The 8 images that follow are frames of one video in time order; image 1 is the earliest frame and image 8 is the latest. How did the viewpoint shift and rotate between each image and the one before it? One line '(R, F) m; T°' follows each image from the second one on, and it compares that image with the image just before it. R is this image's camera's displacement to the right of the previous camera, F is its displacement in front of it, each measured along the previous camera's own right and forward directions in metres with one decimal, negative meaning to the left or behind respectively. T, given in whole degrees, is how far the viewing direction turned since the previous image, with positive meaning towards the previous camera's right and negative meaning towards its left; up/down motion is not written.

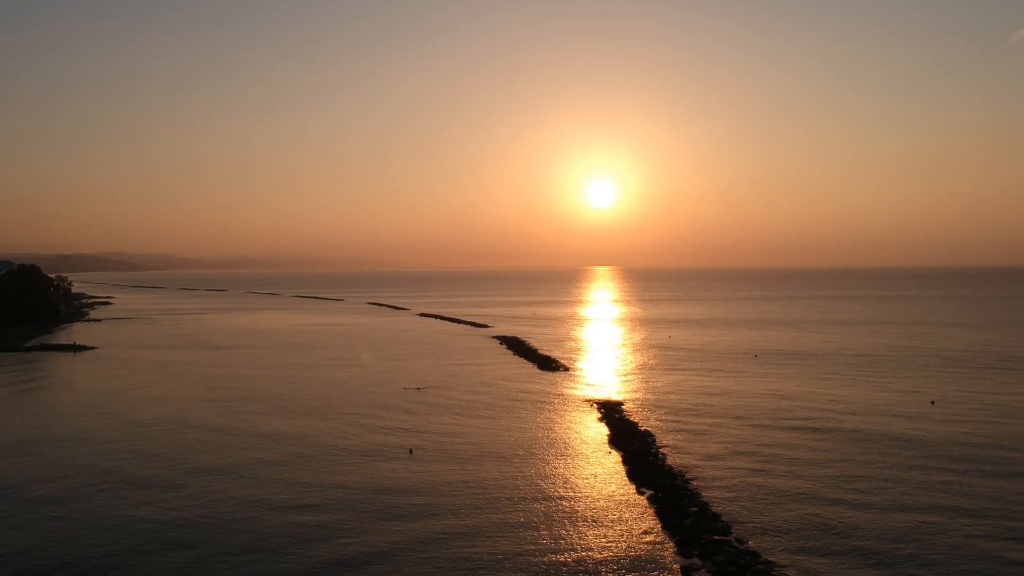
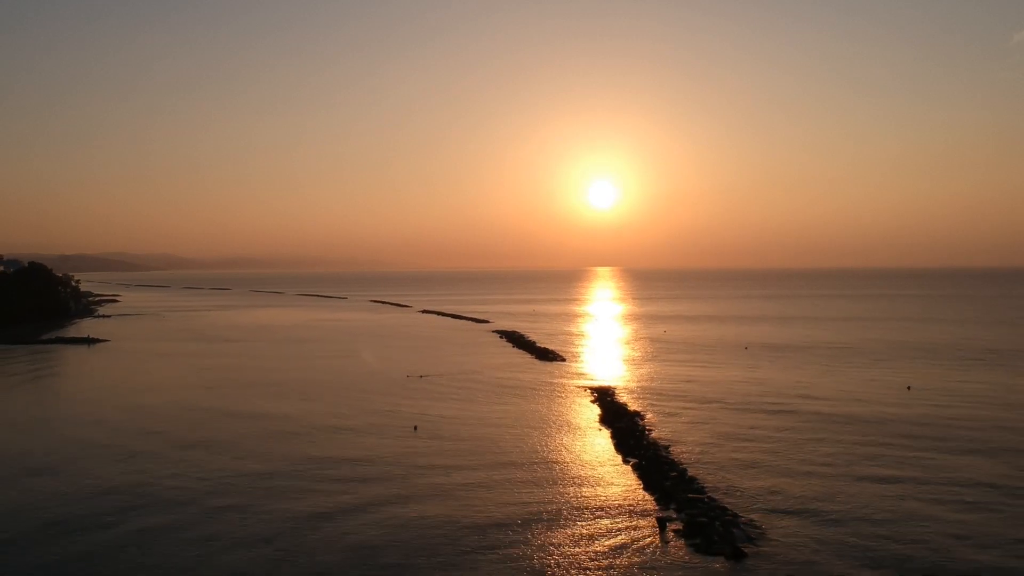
(+0.1, -1.9) m; 0°
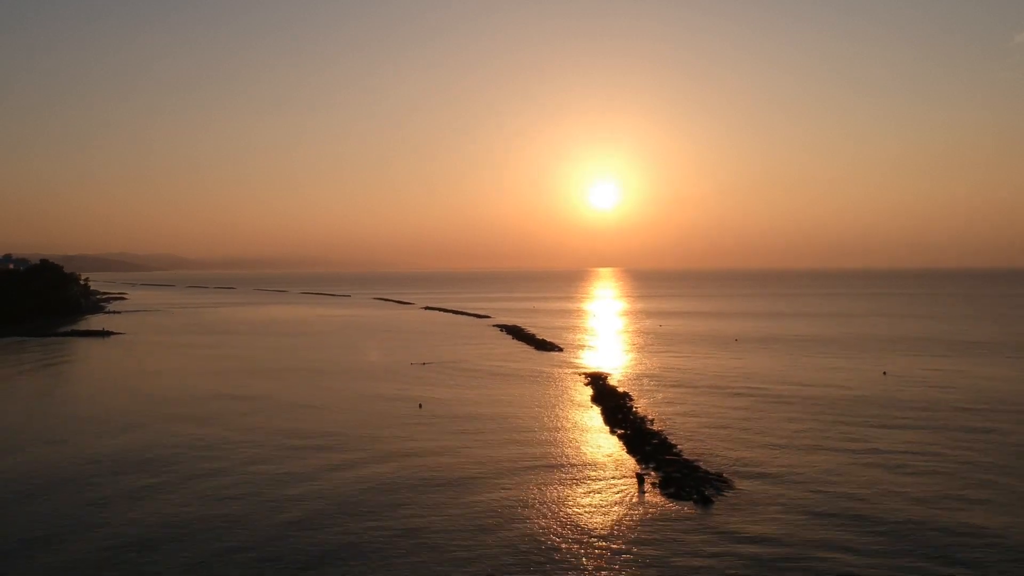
(+0.1, -2.2) m; 0°
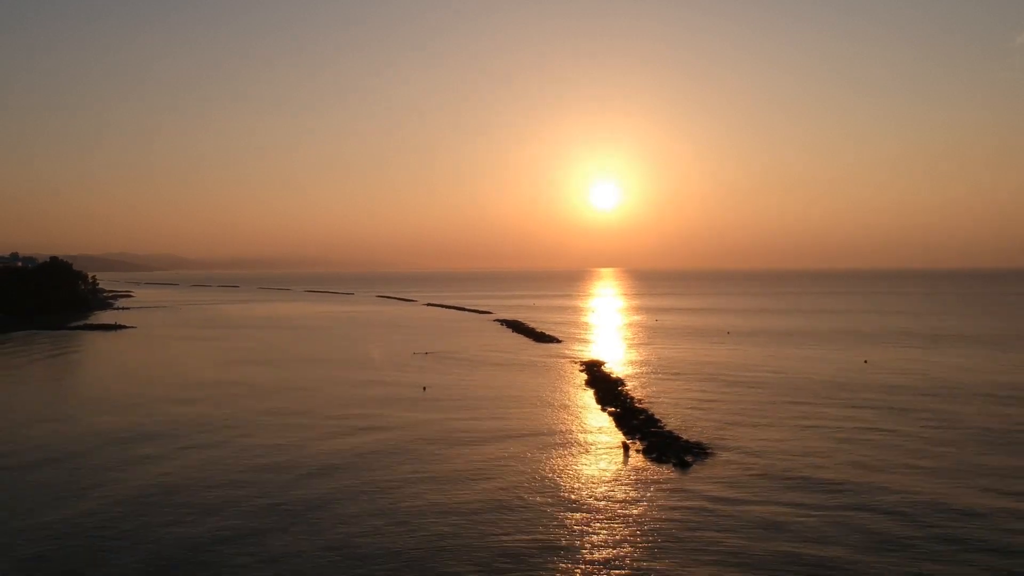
(+0.1, -1.8) m; 0°
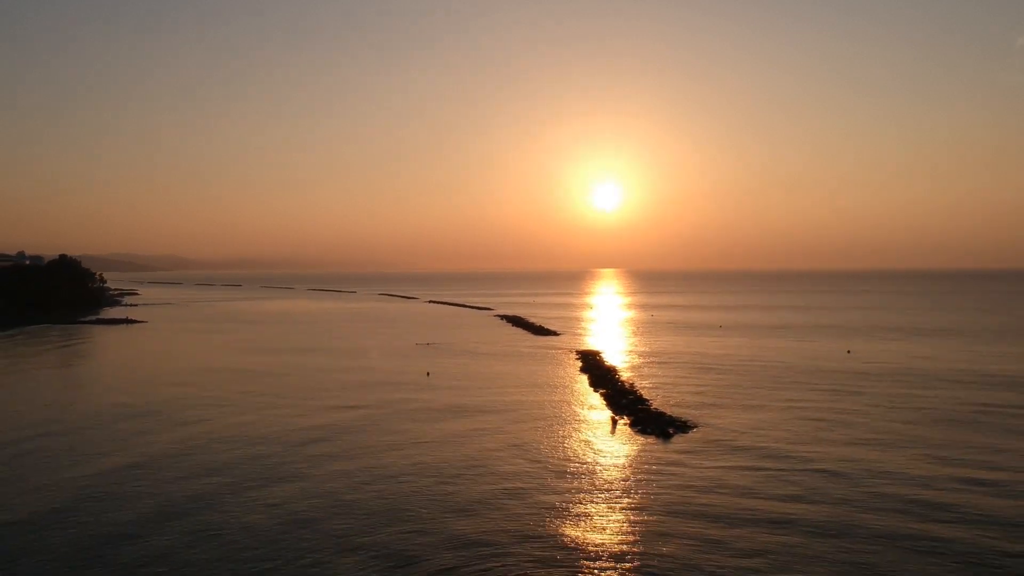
(+0.1, -1.8) m; 0°
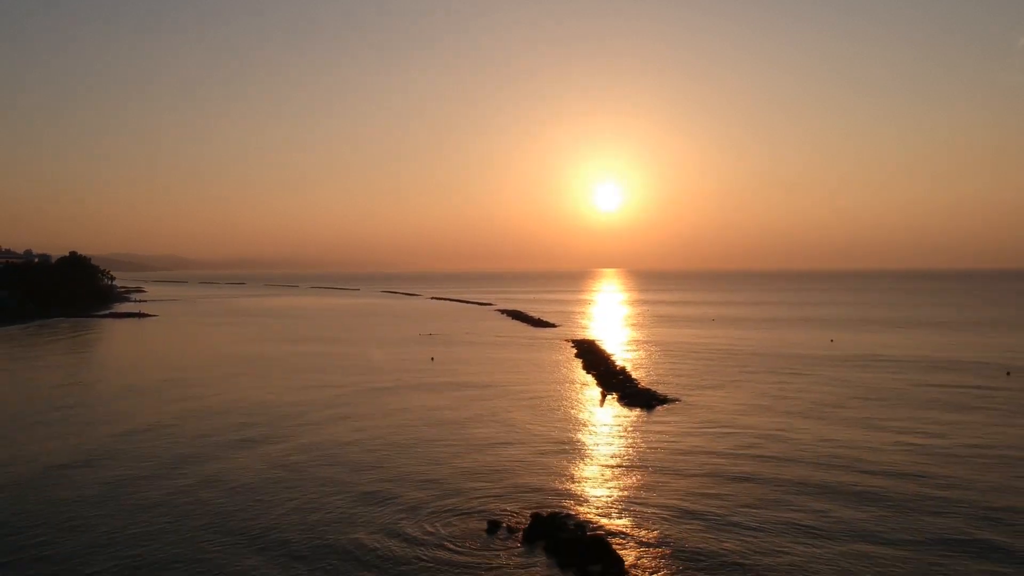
(+0.1, -2.0) m; 0°
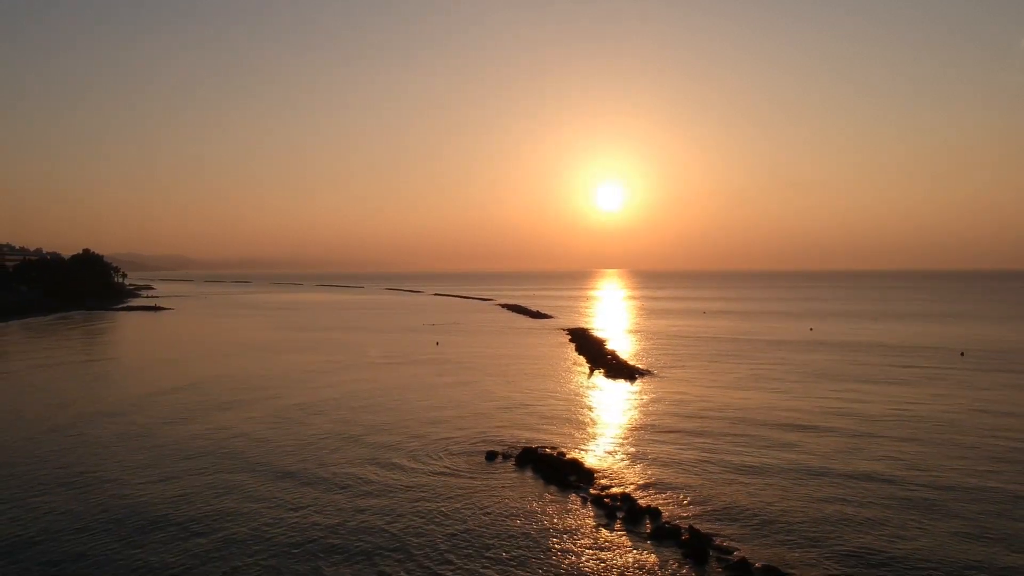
(+0.1, -2.8) m; 0°
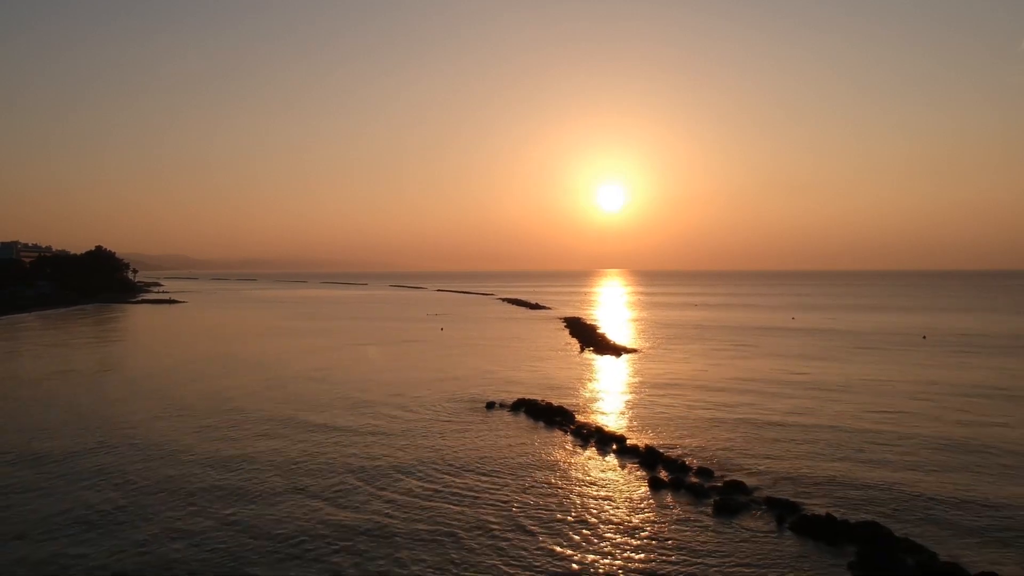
(+0.1, -2.7) m; 0°
